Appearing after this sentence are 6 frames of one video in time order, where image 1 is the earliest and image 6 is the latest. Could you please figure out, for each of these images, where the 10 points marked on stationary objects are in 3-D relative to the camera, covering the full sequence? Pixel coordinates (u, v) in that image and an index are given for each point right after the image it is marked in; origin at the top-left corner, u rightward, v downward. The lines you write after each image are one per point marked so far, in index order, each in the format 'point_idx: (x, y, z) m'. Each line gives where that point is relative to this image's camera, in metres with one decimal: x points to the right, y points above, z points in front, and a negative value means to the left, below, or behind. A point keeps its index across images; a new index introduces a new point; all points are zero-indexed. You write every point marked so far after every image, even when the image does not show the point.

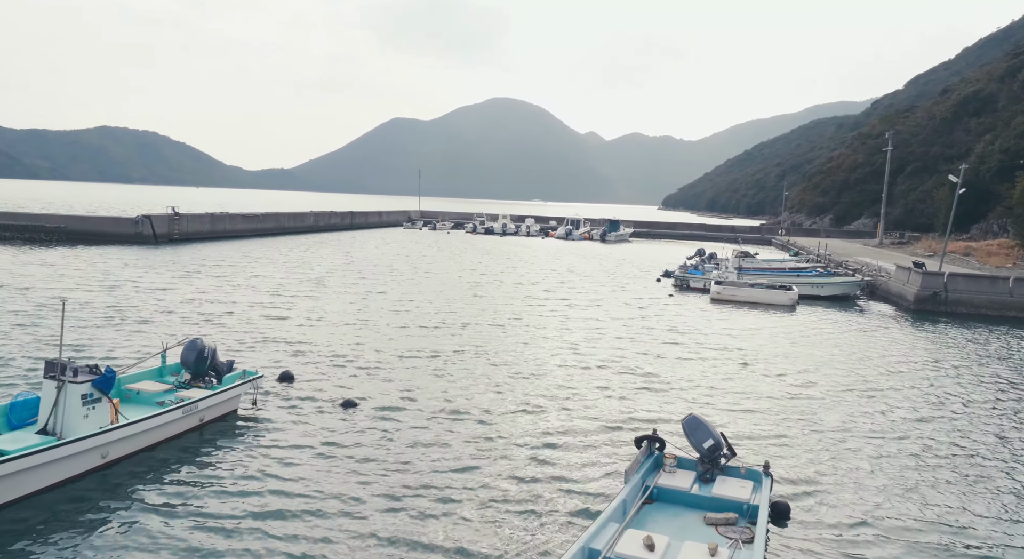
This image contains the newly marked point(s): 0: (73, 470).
0: (-8.1, -3.6, +14.6) m
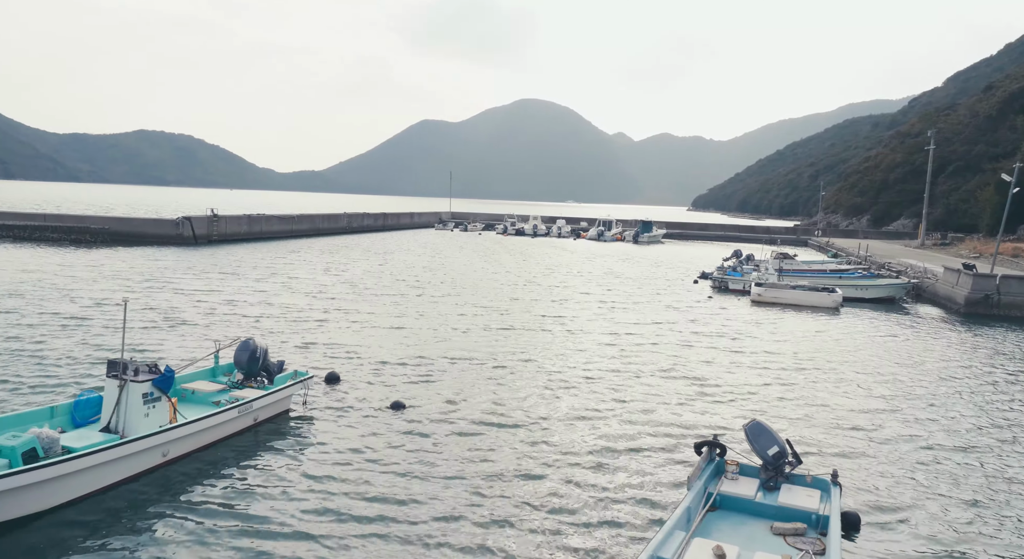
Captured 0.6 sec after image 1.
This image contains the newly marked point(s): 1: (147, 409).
0: (-7.1, -3.6, +14.9) m
1: (-7.2, -2.5, +15.3) m
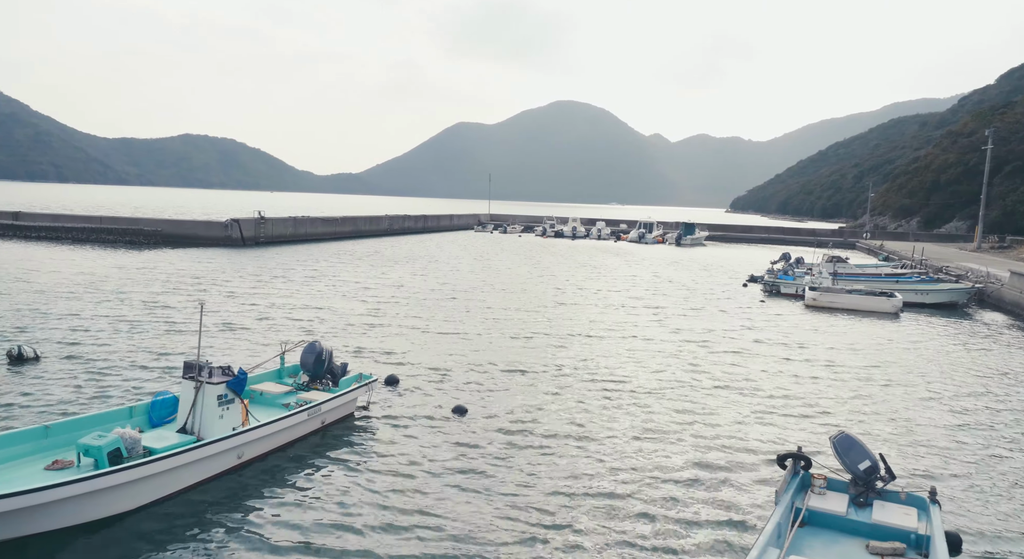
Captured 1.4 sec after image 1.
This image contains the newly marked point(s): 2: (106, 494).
0: (-5.8, -3.7, +15.1) m
1: (-5.8, -2.6, +15.5) m
2: (-6.8, -3.7, +13.3) m
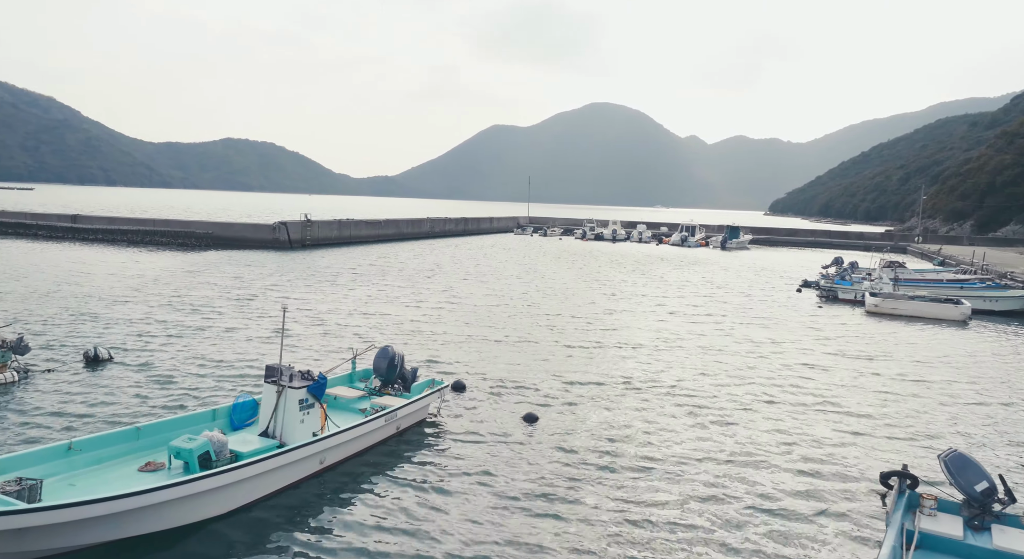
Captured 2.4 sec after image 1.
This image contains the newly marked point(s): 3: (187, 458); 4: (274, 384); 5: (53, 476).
0: (-4.2, -3.8, +15.2) m
1: (-4.2, -2.7, +15.6) m
2: (-5.4, -3.8, +13.5) m
3: (-5.7, -3.1, +13.6) m
4: (-4.8, -2.1, +15.5) m
5: (-7.8, -3.4, +13.2) m
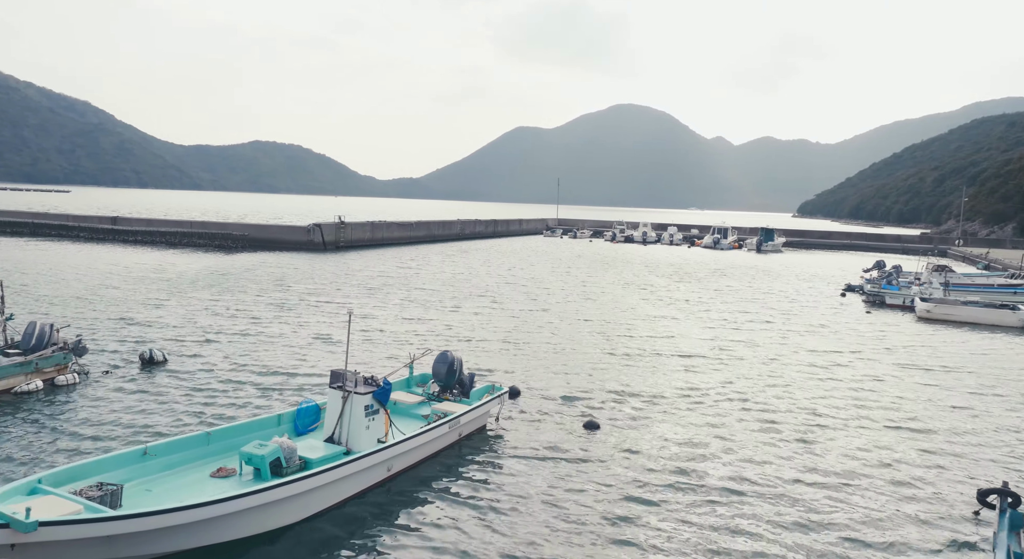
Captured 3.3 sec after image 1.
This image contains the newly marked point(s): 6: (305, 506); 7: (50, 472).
0: (-2.9, -3.9, +15.1) m
1: (-2.9, -2.8, +15.6) m
2: (-4.2, -3.9, +13.4) m
3: (-4.4, -3.2, +13.6) m
4: (-3.4, -2.2, +15.5) m
5: (-6.5, -3.5, +13.3) m
6: (-3.7, -4.0, +13.9) m
7: (-7.4, -3.2, +12.7) m
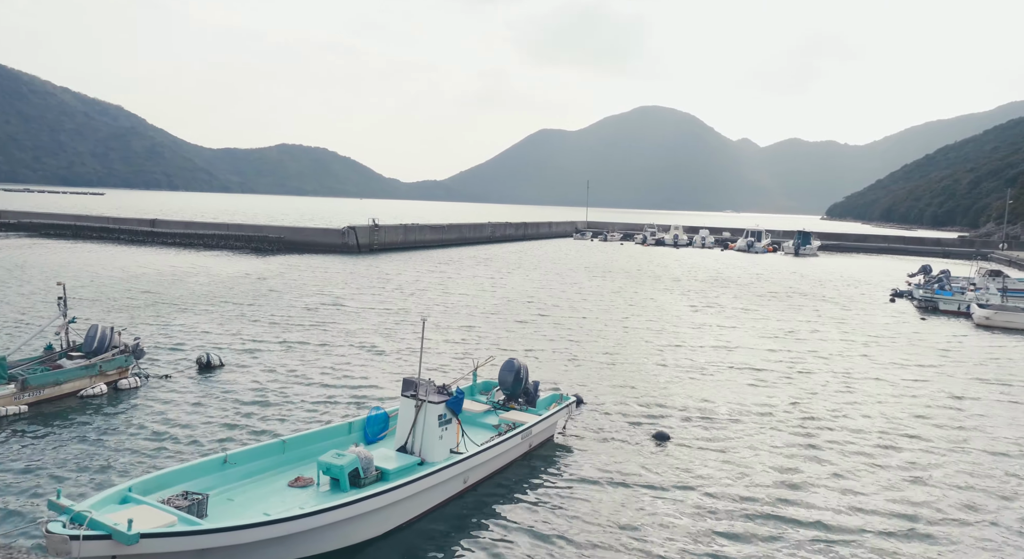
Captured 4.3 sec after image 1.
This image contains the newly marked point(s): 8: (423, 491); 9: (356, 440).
0: (-1.4, -4.1, +14.8) m
1: (-1.4, -3.0, +15.3) m
2: (-2.8, -4.0, +13.2) m
3: (-3.0, -3.4, +13.4) m
4: (-1.9, -2.3, +15.2) m
5: (-5.1, -3.6, +13.2) m
6: (-2.3, -4.2, +13.6) m
7: (-6.1, -3.3, +12.6) m
8: (-1.7, -3.8, +14.2) m
9: (-3.1, -3.3, +15.8) m
